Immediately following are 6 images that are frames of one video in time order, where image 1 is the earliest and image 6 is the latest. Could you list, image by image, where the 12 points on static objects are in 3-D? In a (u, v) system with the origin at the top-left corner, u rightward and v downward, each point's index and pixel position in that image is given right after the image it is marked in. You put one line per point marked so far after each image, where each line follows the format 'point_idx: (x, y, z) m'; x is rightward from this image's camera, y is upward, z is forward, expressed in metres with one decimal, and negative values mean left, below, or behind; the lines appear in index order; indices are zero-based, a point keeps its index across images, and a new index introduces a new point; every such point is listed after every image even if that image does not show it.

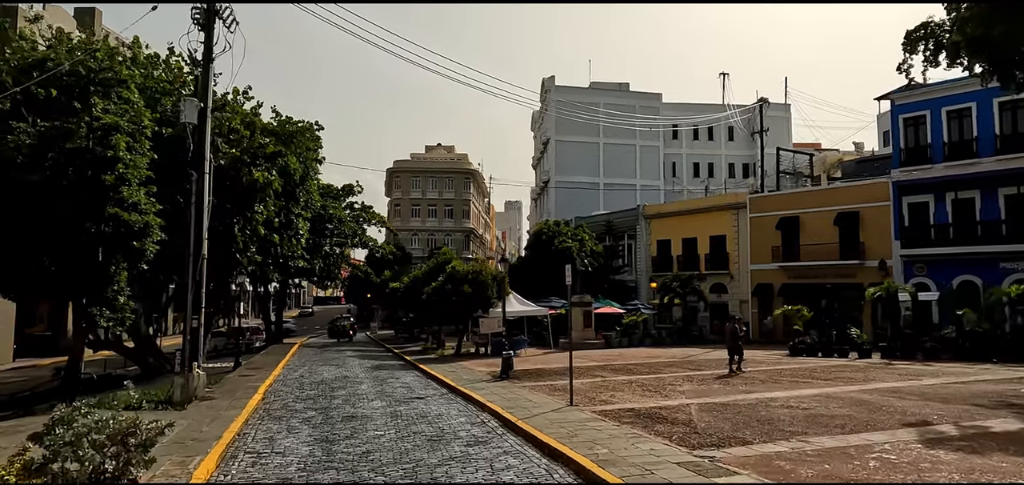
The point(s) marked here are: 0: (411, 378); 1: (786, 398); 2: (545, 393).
0: (-3.0, -4.1, +20.0) m
1: (+5.1, -2.9, +12.4) m
2: (+0.7, -3.3, +14.7) m
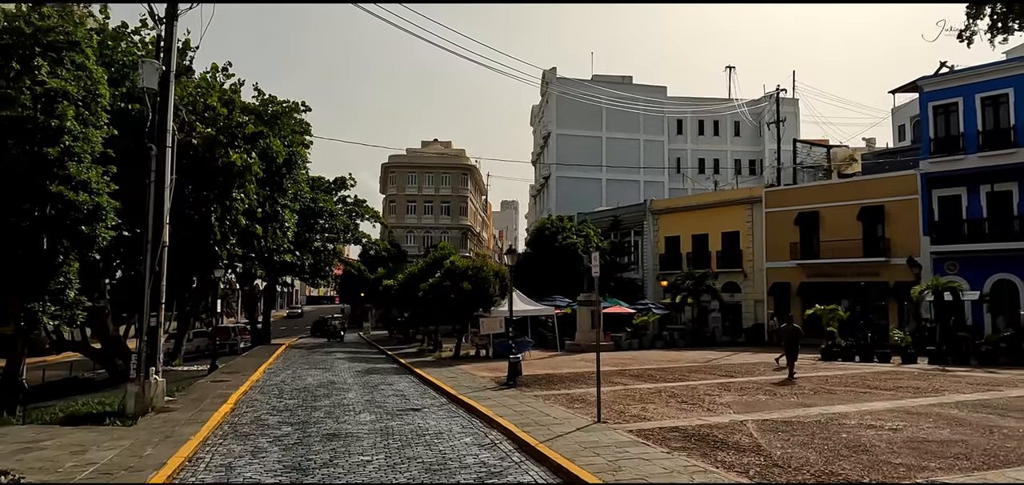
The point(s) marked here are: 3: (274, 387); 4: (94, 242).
0: (-2.8, -3.8, +17.8) m
1: (+5.3, -2.6, +10.2) m
2: (+1.0, -3.1, +12.5) m
3: (-6.1, -3.7, +17.1) m
4: (-8.8, 0.0, +14.1) m
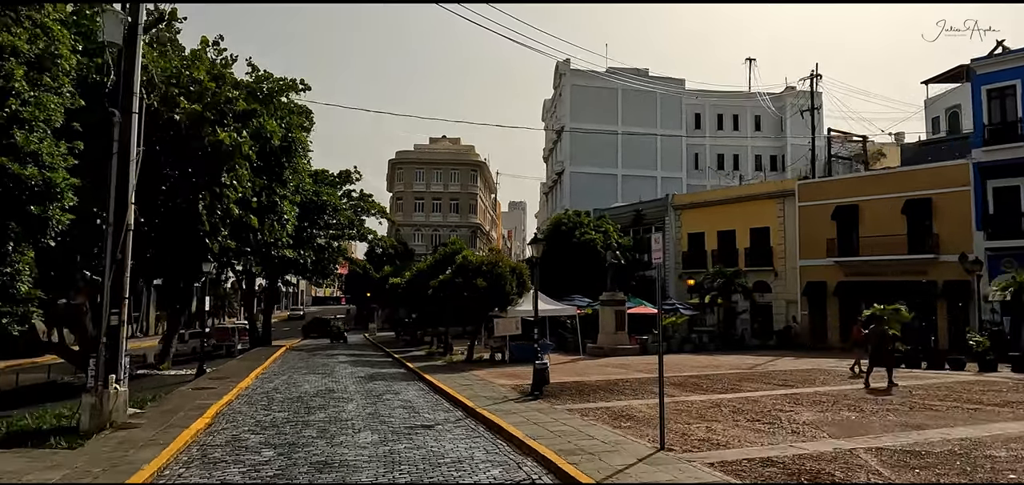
0: (-2.3, -3.5, +15.6) m
1: (+5.8, -2.4, +7.9) m
2: (+1.5, -2.8, +10.2) m
3: (-5.6, -3.5, +14.9) m
4: (-8.3, +0.3, +11.9) m
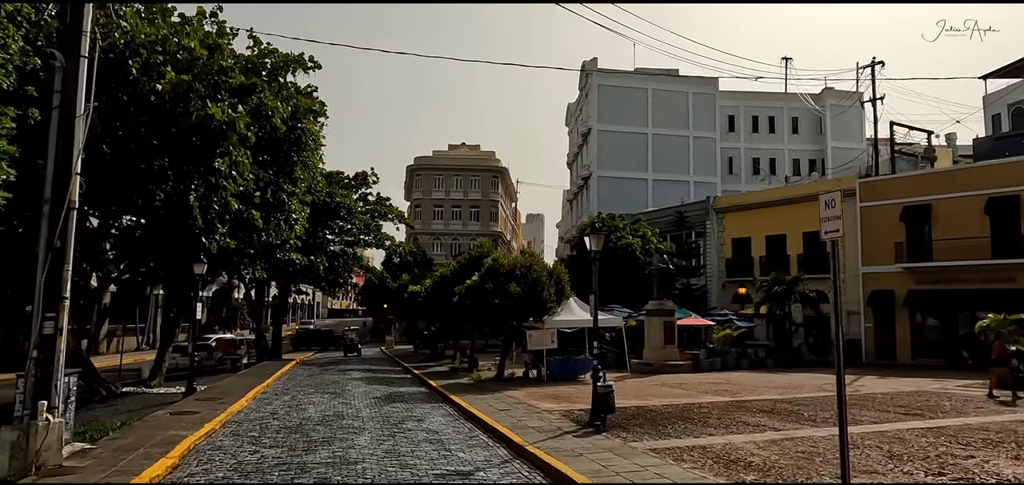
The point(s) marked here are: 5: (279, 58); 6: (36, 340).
0: (-1.3, -3.4, +12.6) m
1: (+6.6, -2.1, +4.8) m
2: (+2.3, -2.5, +7.2) m
3: (-4.6, -3.3, +12.1) m
4: (-7.5, +0.5, +9.2) m
5: (-6.4, +5.0, +18.1) m
6: (-6.0, -1.2, +8.4) m
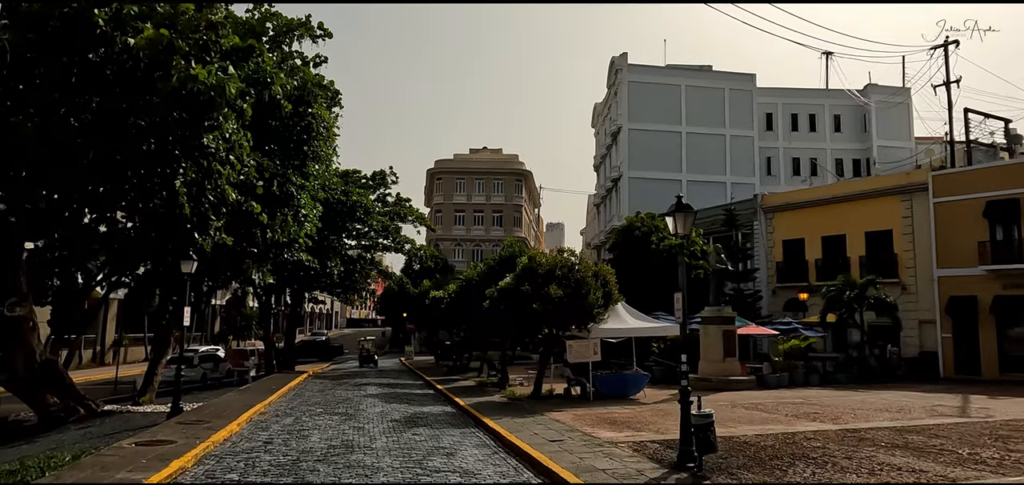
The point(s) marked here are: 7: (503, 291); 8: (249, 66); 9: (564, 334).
0: (-0.5, -3.2, +9.9) m
1: (+7.2, -1.7, +1.9) m
2: (+3.0, -2.2, +4.4) m
3: (-3.8, -3.1, +9.4) m
4: (-6.7, +0.8, +6.7) m
5: (-5.4, +5.2, +15.6) m
6: (-5.3, -1.0, +5.8) m
7: (-0.3, -1.3, +17.5) m
8: (-5.5, +3.7, +14.0) m
9: (+1.4, -2.5, +18.2) m
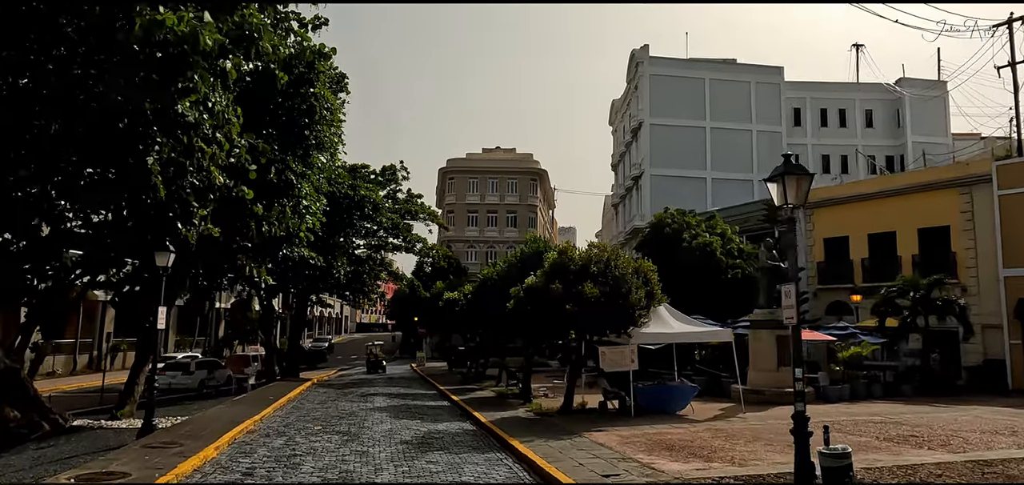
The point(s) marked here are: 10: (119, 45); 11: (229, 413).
0: (0.0, -2.9, +7.6) m
1: (+7.6, -1.4, -0.5) m
2: (+3.4, -1.9, +2.1) m
3: (-3.3, -2.8, +7.2) m
4: (-6.3, +1.1, +4.6) m
5: (-4.8, +5.4, +13.5) m
6: (-4.9, -0.7, +3.7) m
7: (+0.4, -1.1, +15.3) m
8: (-4.9, +3.9, +11.9) m
9: (+2.1, -2.3, +16.0) m
10: (-6.1, +3.1, +10.3) m
11: (-6.4, -3.9, +15.2) m
